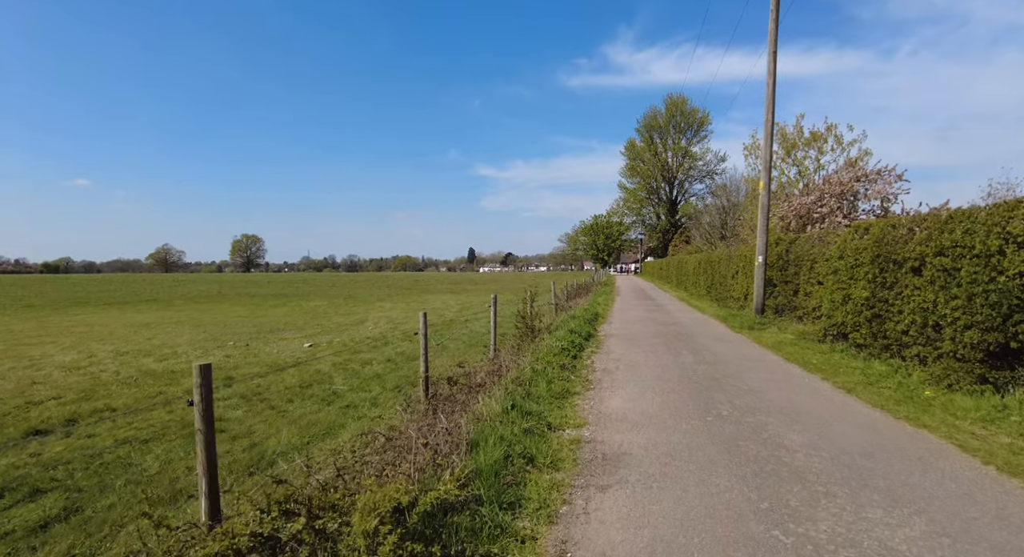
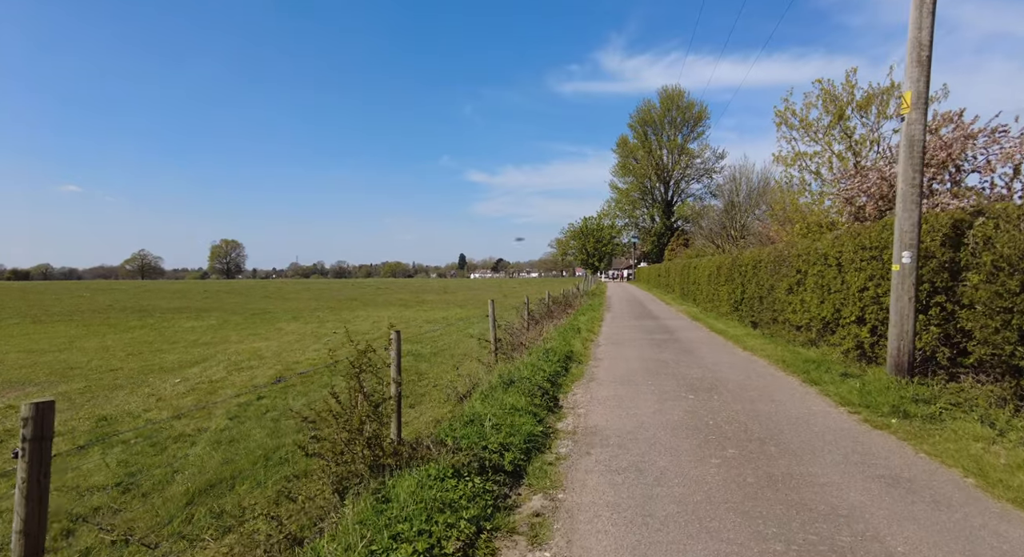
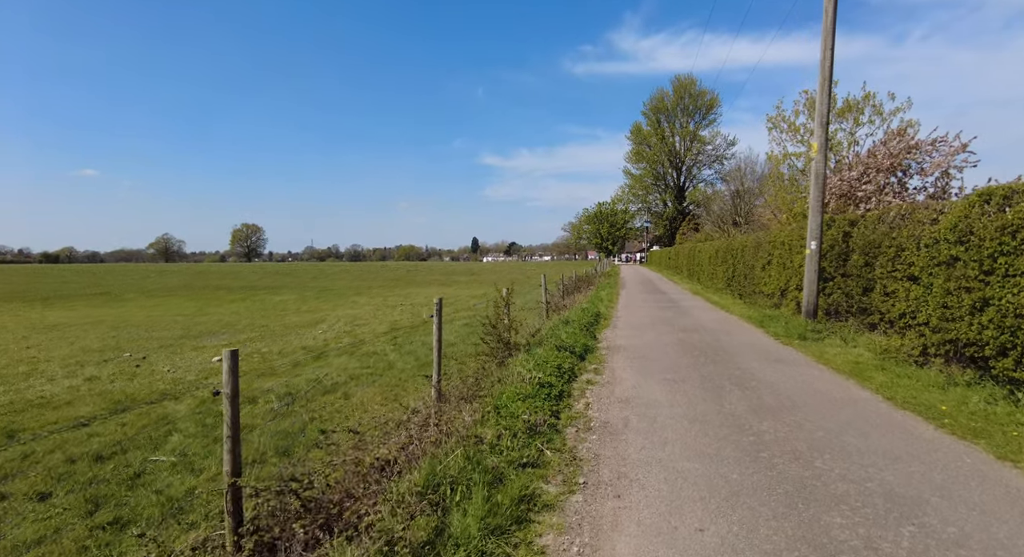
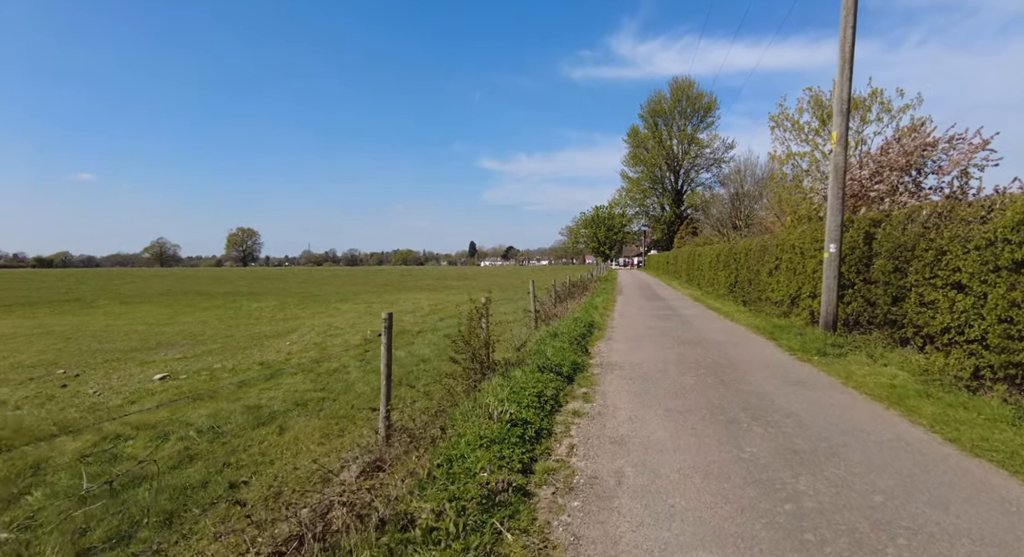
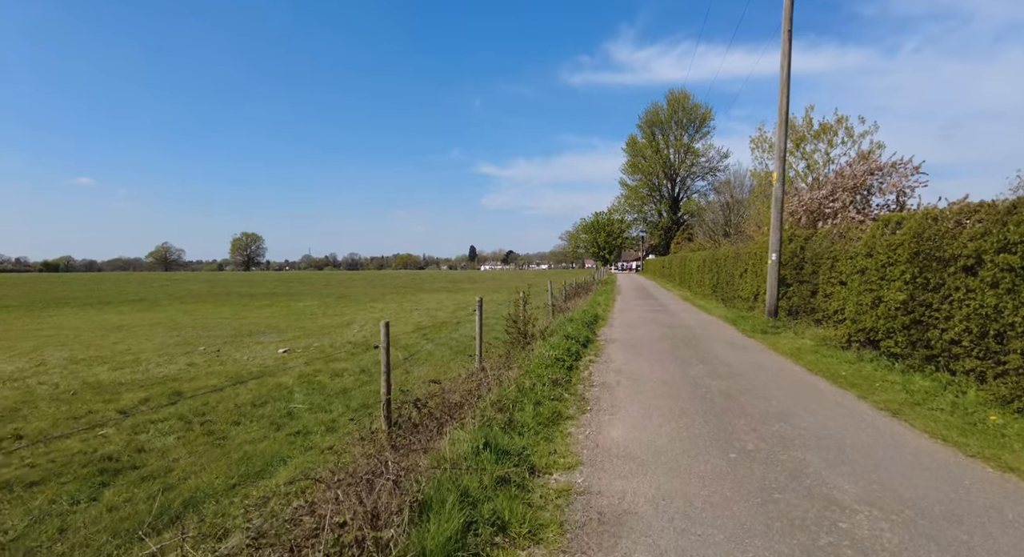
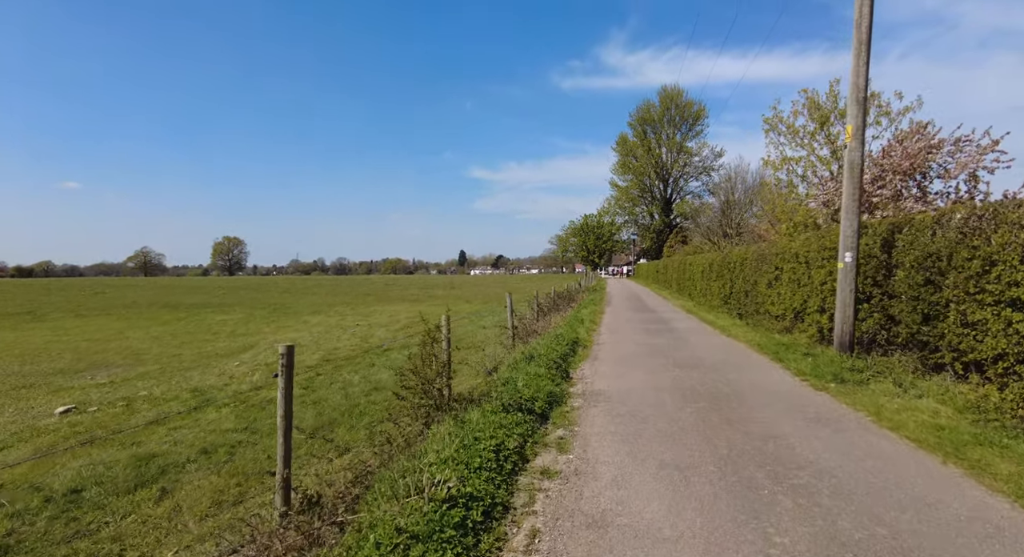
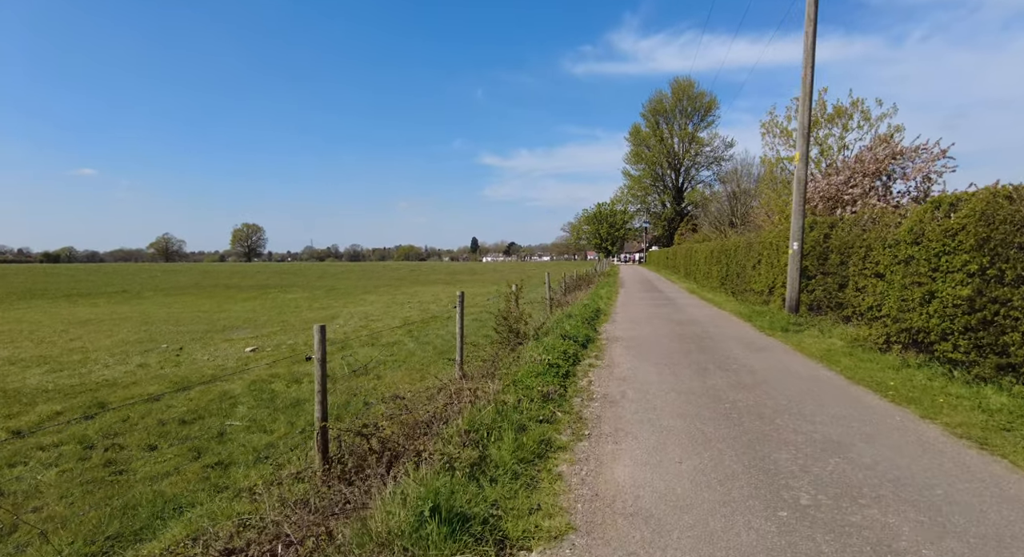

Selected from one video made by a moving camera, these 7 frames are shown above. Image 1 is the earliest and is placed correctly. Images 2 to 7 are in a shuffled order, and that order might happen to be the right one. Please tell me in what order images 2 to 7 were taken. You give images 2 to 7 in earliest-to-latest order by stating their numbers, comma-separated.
5, 7, 3, 4, 6, 2
